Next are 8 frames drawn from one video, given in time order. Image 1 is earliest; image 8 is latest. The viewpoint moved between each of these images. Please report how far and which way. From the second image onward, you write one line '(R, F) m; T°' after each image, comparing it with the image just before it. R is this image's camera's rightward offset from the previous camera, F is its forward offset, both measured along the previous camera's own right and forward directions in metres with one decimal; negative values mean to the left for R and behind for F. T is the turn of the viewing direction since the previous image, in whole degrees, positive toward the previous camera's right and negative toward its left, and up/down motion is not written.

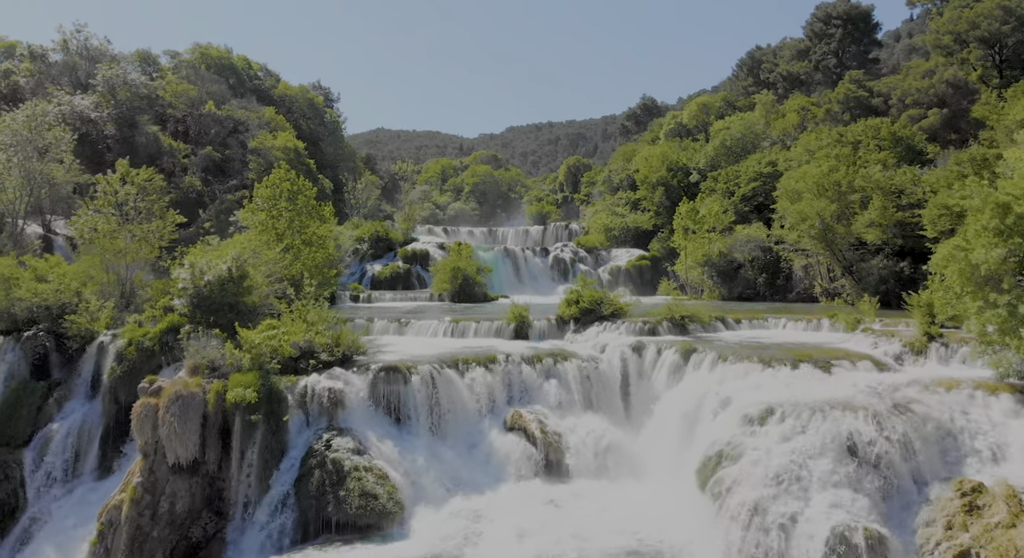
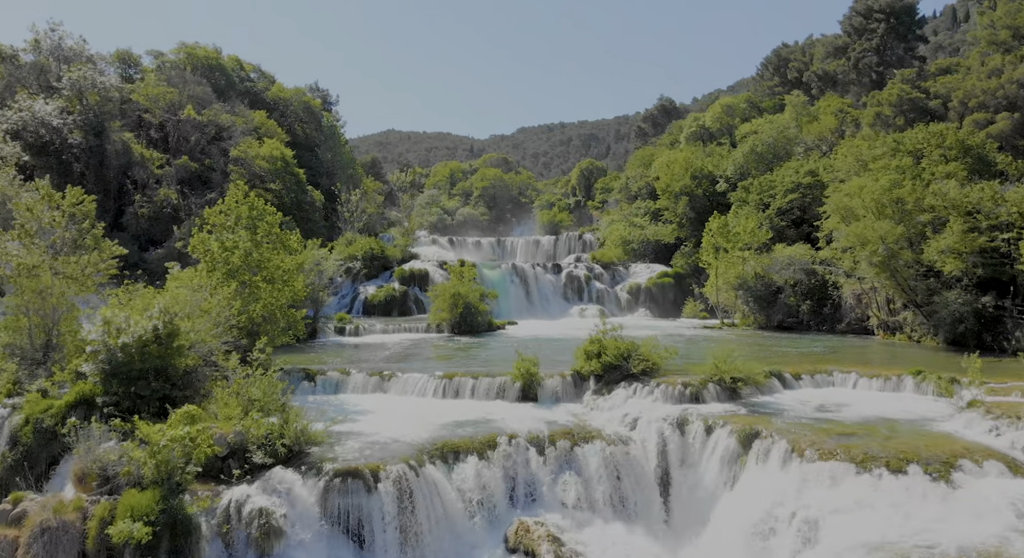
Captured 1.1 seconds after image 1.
(+0.1, +3.7) m; -1°
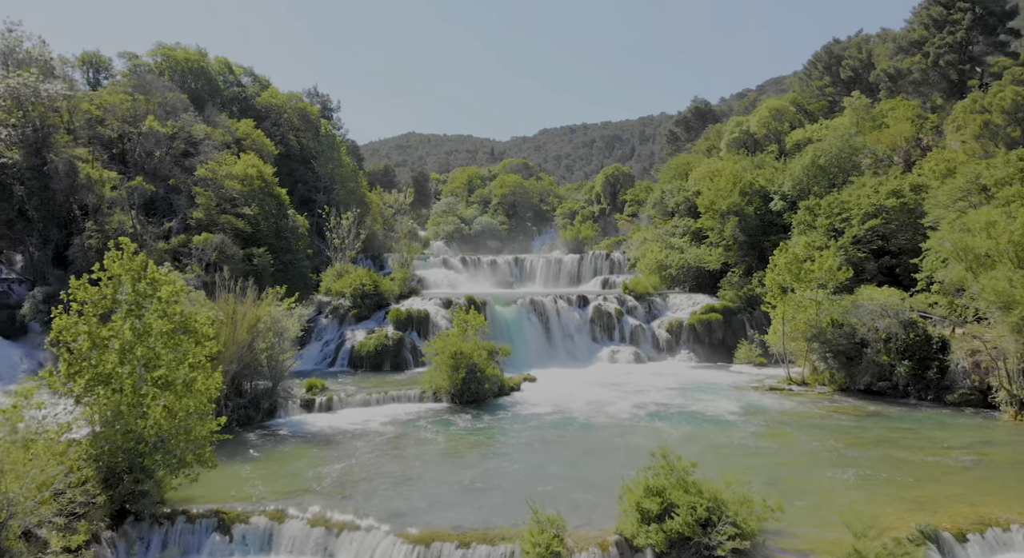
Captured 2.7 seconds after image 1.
(+0.2, +5.6) m; -2°
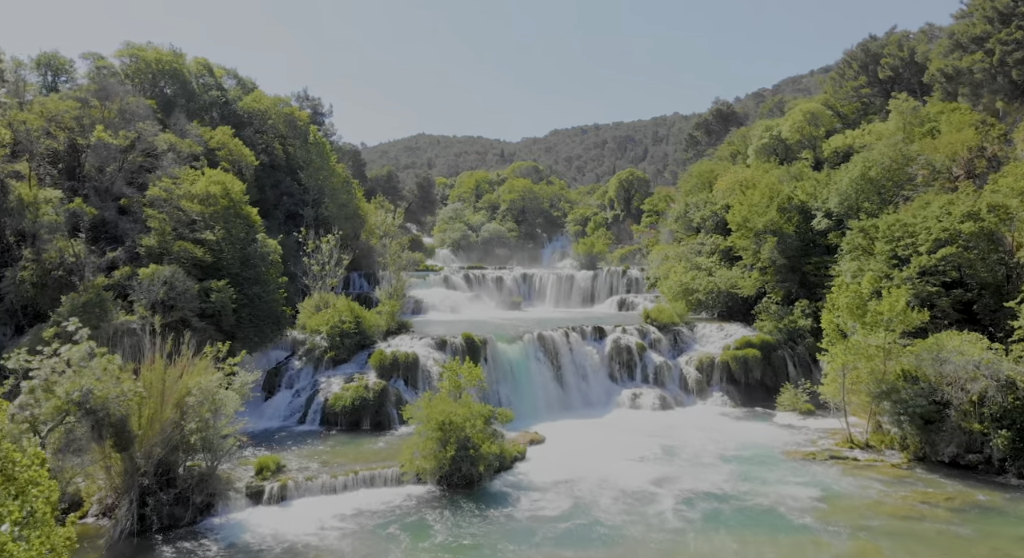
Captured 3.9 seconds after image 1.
(+0.2, +4.1) m; -1°
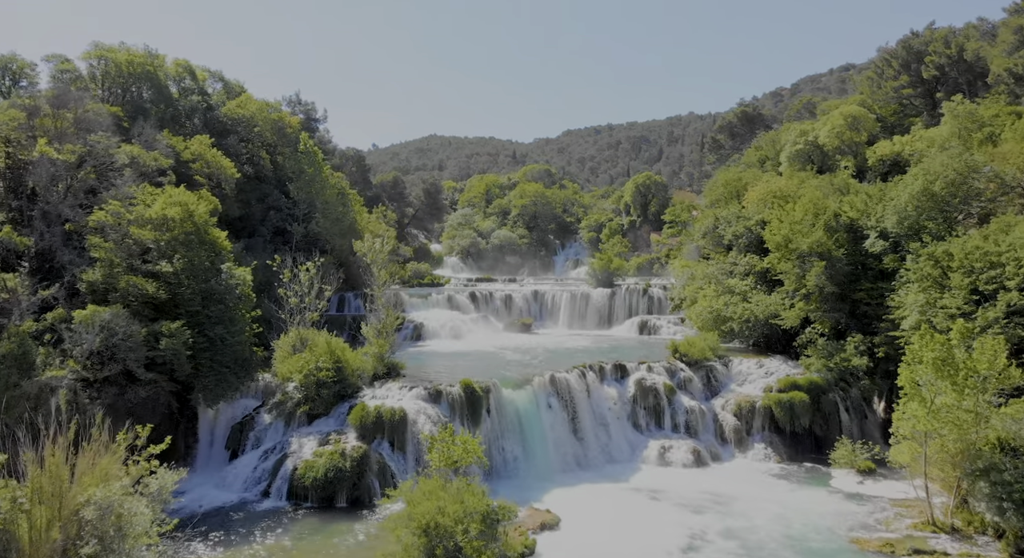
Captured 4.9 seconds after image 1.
(+0.2, +3.7) m; -1°
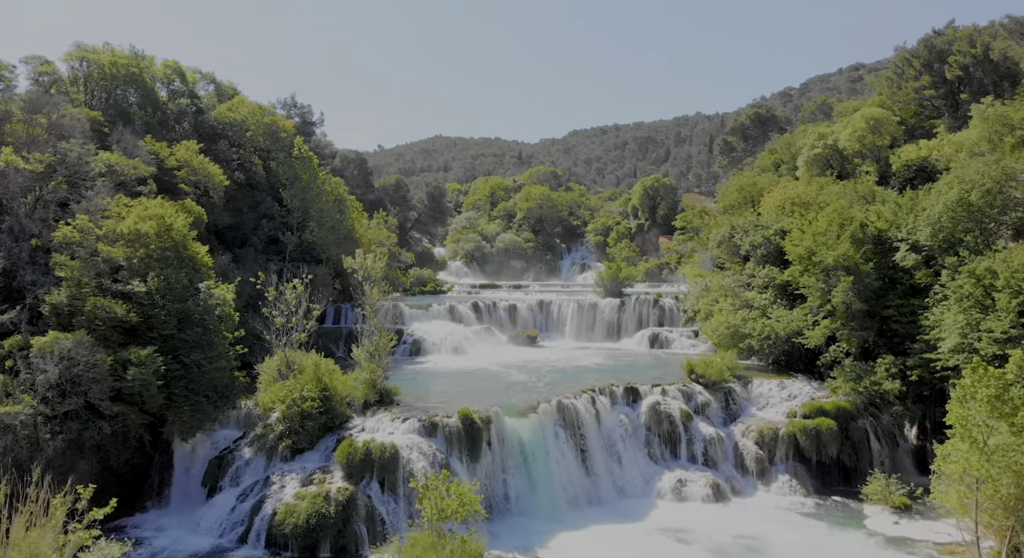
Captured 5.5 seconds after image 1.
(+0.1, +1.8) m; 0°
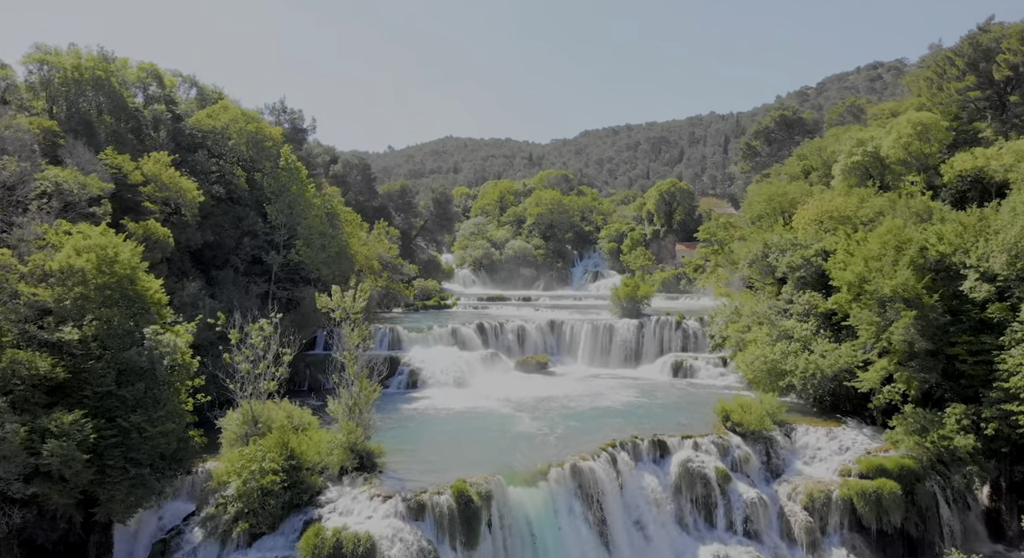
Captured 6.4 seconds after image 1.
(+0.1, +3.3) m; -1°
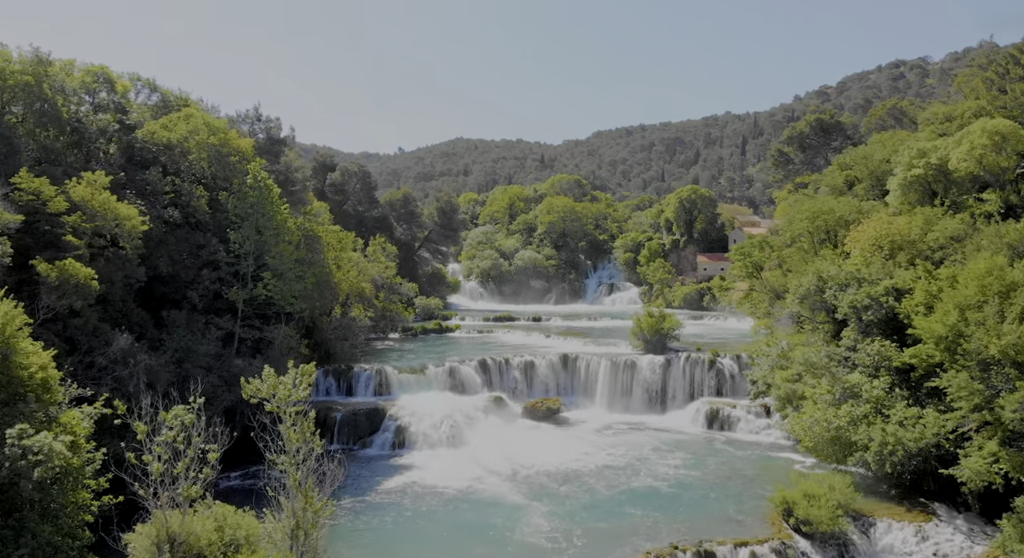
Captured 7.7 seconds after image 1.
(+0.2, +4.6) m; -1°
